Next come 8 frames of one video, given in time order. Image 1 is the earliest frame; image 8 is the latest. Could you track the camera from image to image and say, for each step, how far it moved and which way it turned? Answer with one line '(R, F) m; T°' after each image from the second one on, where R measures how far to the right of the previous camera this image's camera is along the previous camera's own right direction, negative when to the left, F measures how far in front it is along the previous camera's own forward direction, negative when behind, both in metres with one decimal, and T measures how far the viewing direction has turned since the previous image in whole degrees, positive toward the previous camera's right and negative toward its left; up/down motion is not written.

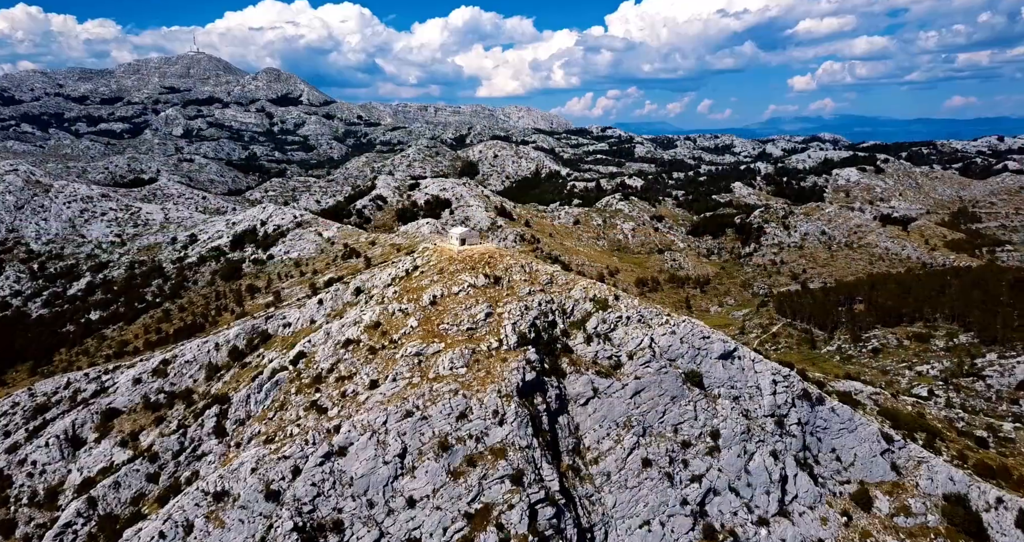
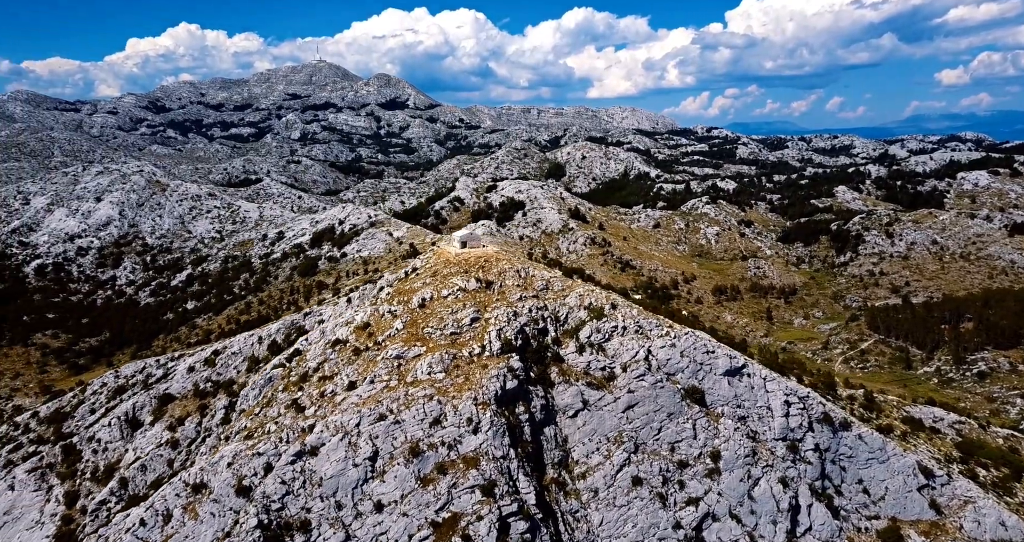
(+5.1, +1.3) m; -7°
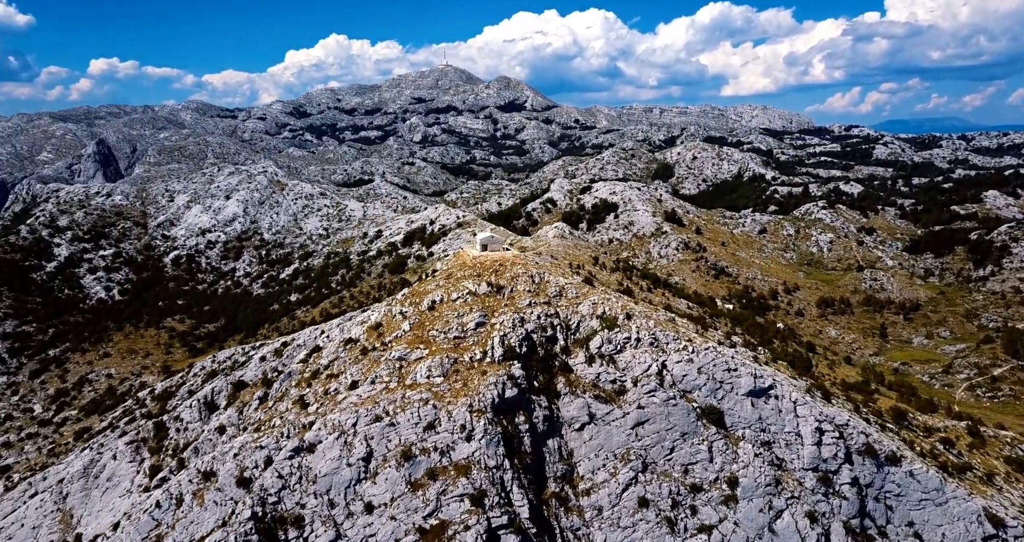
(+4.8, +1.3) m; -8°
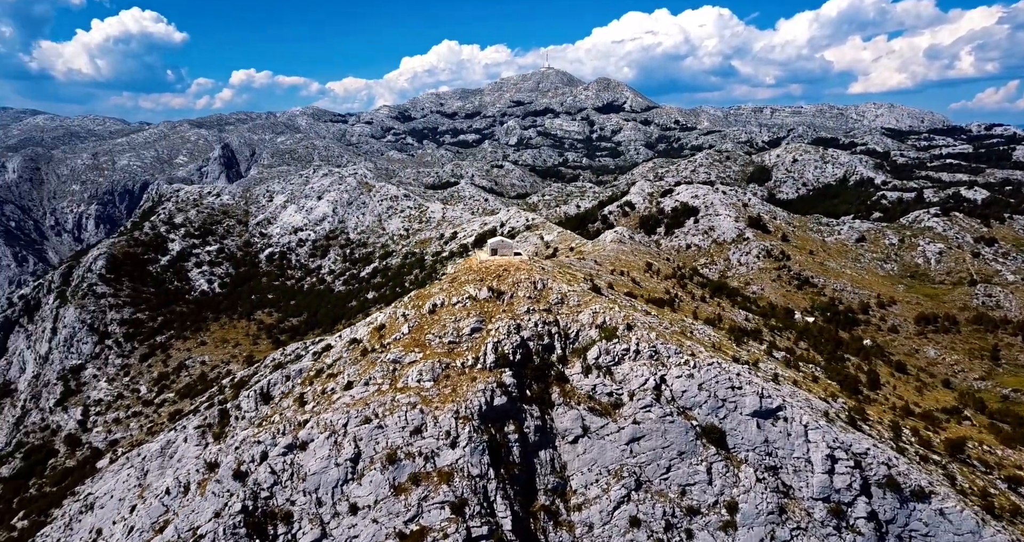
(+4.5, +0.8) m; -7°
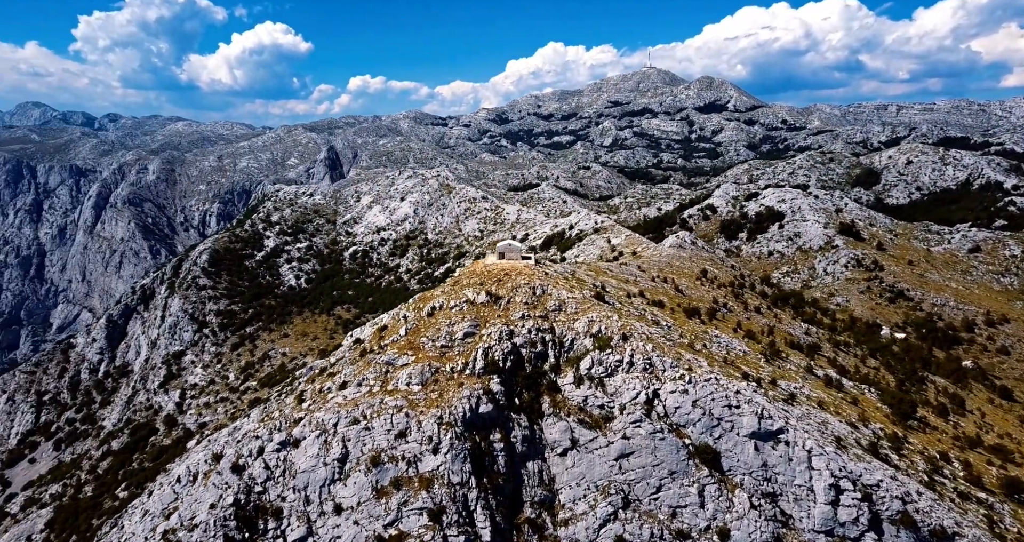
(+4.7, +0.8) m; -7°
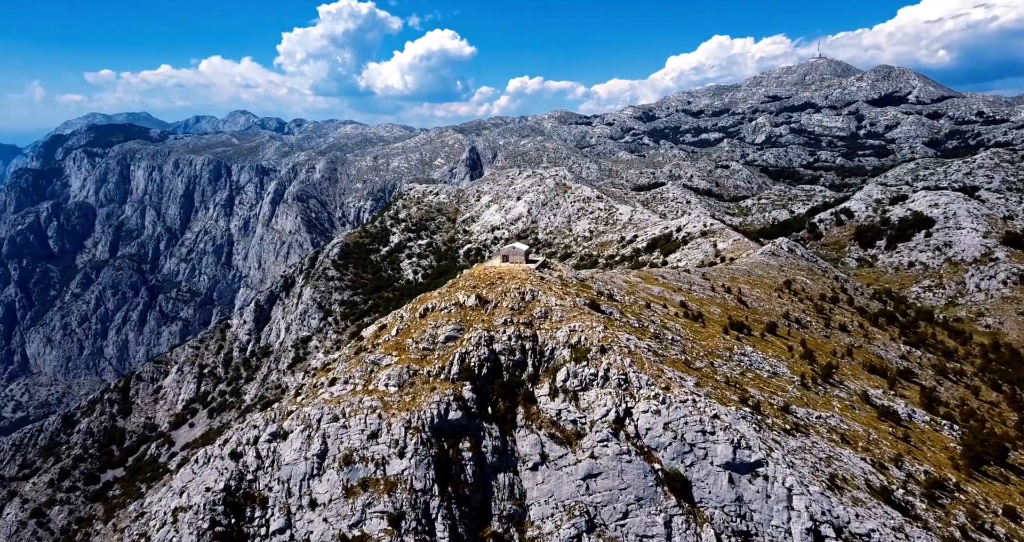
(+7.3, +1.5) m; -10°
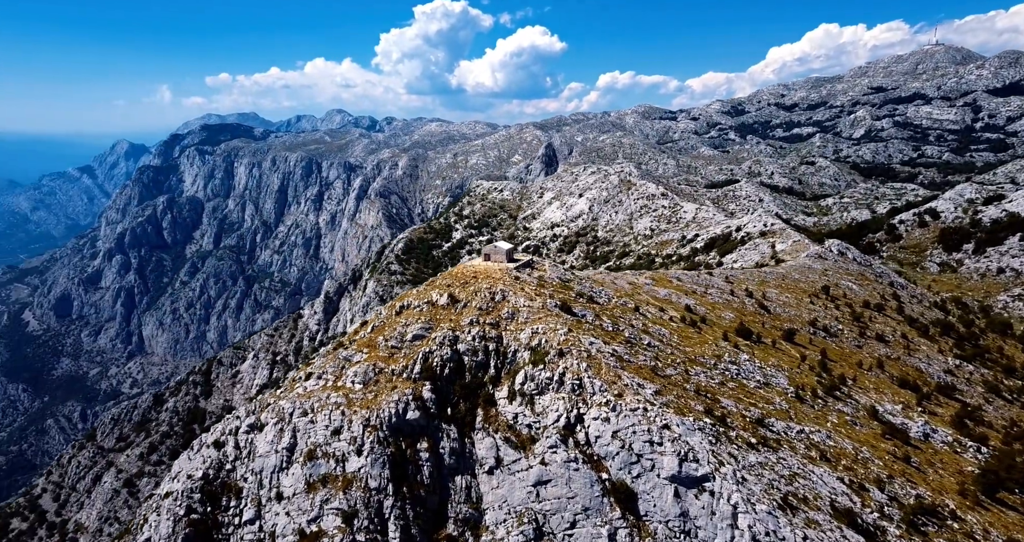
(+5.2, +0.8) m; -5°
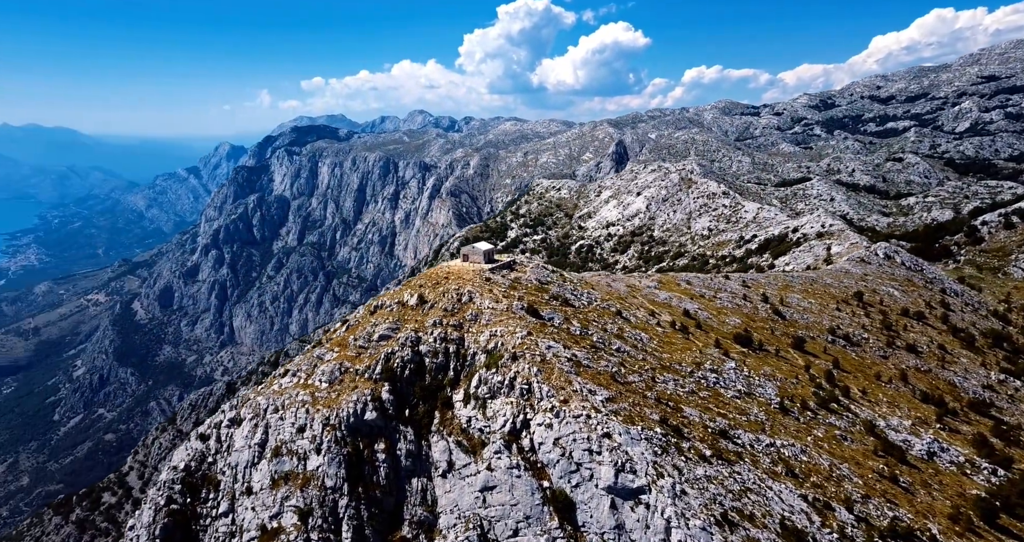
(+4.9, +0.6) m; -4°
